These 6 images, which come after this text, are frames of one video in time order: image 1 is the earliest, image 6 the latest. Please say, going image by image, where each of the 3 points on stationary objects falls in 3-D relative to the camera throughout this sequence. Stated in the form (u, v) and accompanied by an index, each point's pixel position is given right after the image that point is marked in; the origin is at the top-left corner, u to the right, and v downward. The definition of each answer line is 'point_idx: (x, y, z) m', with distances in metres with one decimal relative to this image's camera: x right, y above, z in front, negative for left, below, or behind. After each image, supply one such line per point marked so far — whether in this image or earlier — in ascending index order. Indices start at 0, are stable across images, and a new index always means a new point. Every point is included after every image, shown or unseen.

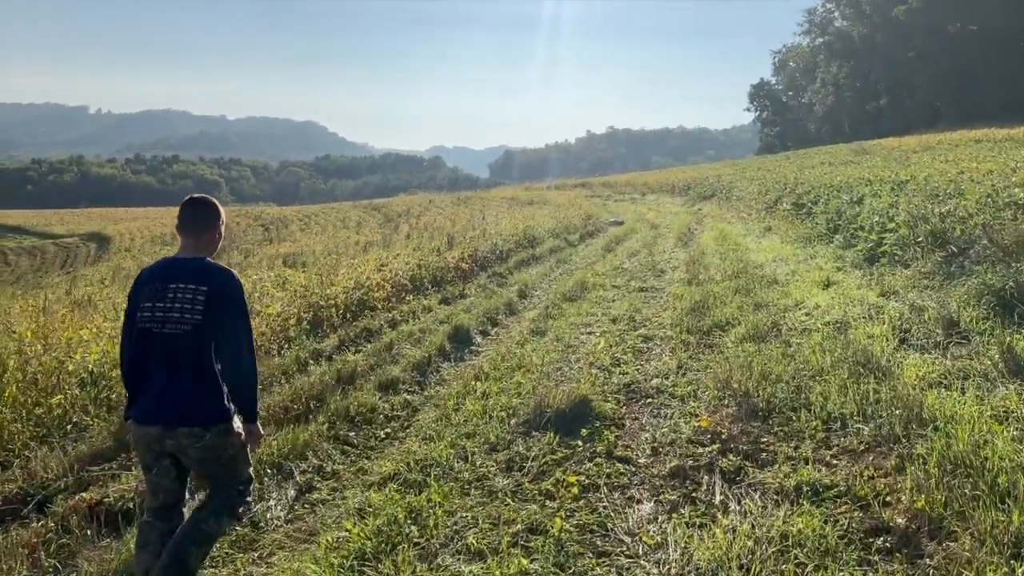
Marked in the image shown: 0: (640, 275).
0: (+1.9, +0.2, +12.8) m
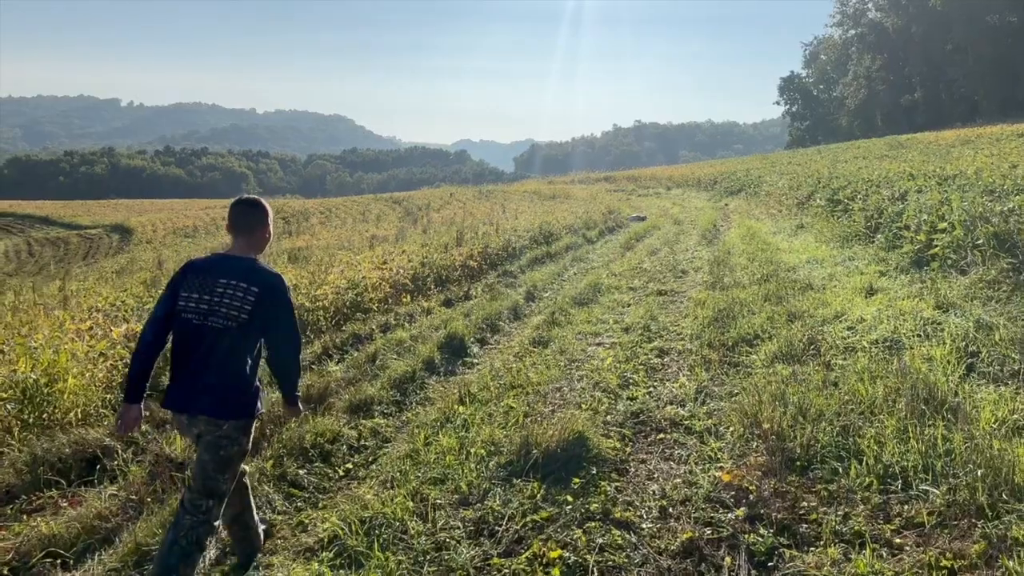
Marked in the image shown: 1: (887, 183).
0: (+2.0, +0.2, +11.8) m
1: (+6.1, +1.7, +13.9) m
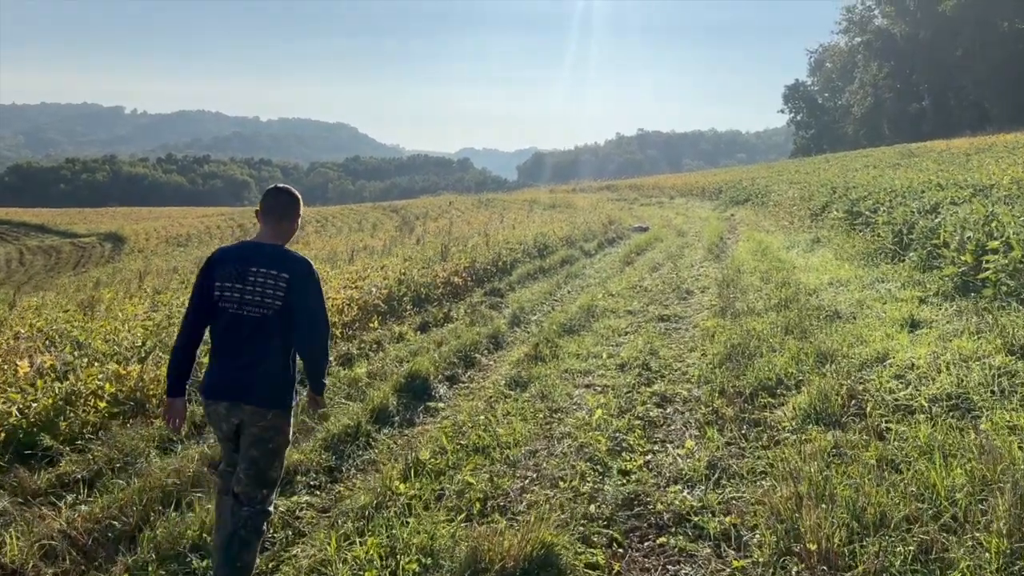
0: (+1.8, -0.1, +10.6) m
1: (+5.9, +1.4, +12.7) m
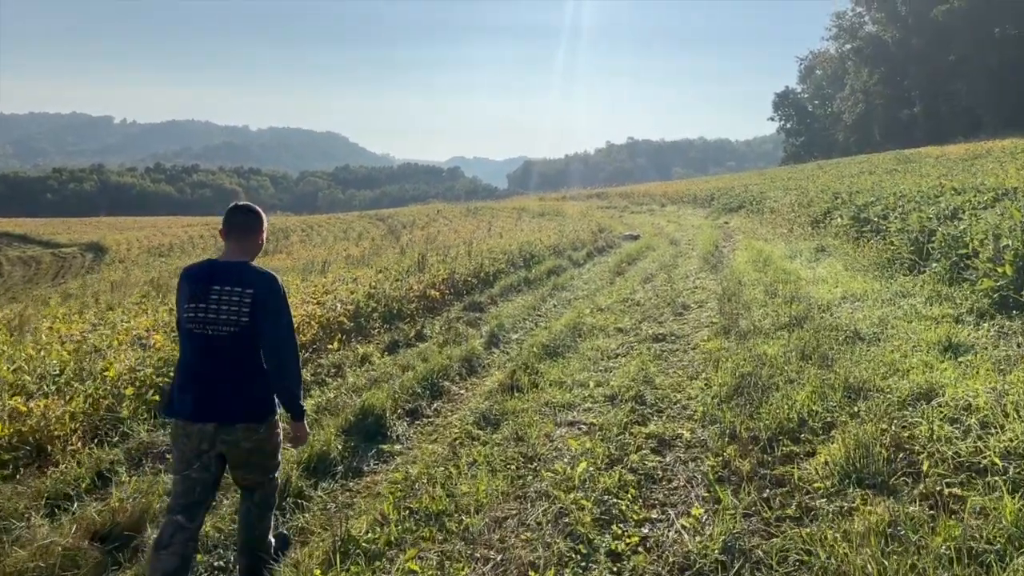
0: (+1.6, -0.3, +9.6) m
1: (+5.6, +1.2, +11.7) m
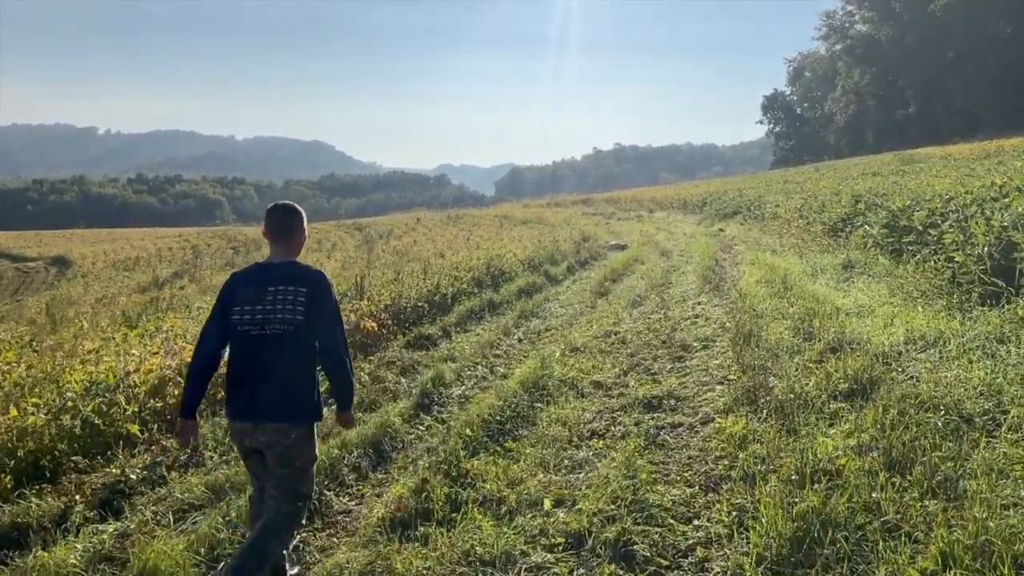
0: (+1.1, -0.6, +7.2) m
1: (+5.1, +1.0, +9.4) m
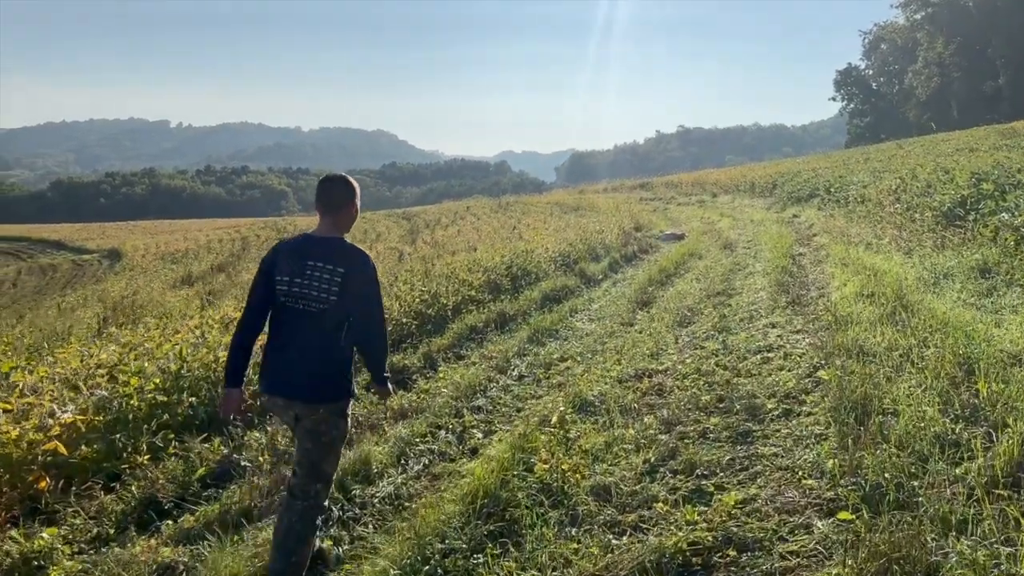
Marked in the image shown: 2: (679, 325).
0: (+0.9, -0.8, +4.5) m
1: (+5.1, +0.8, +6.4) m
2: (+1.5, -0.4, +7.8) m
